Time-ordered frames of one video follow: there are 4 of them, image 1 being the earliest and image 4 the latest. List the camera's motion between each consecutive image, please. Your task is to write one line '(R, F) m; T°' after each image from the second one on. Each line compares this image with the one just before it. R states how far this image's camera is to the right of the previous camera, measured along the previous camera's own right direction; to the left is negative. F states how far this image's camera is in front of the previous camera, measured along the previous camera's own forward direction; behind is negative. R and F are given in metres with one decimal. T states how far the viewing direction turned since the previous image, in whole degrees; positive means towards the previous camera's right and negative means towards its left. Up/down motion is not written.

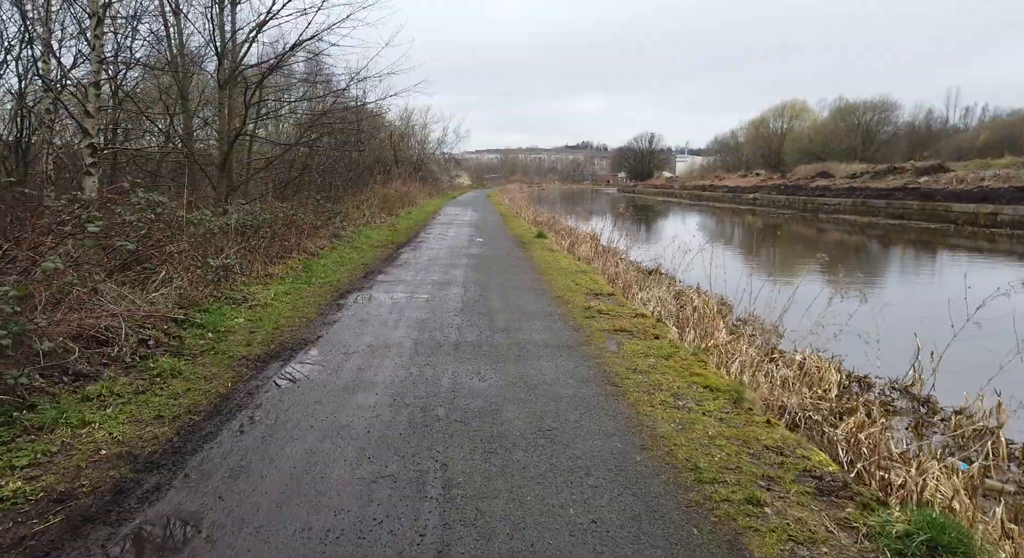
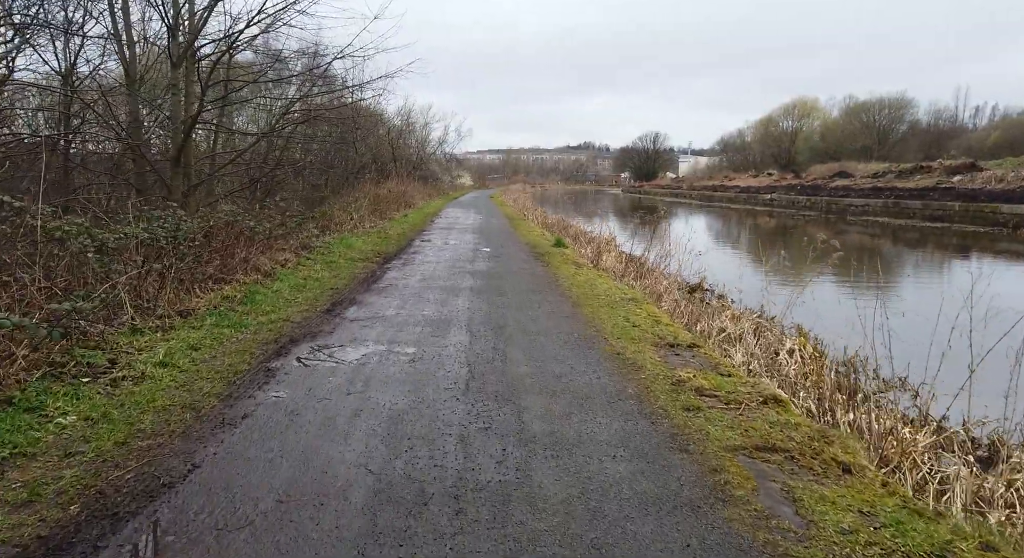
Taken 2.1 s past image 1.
(-0.2, +2.8) m; 0°
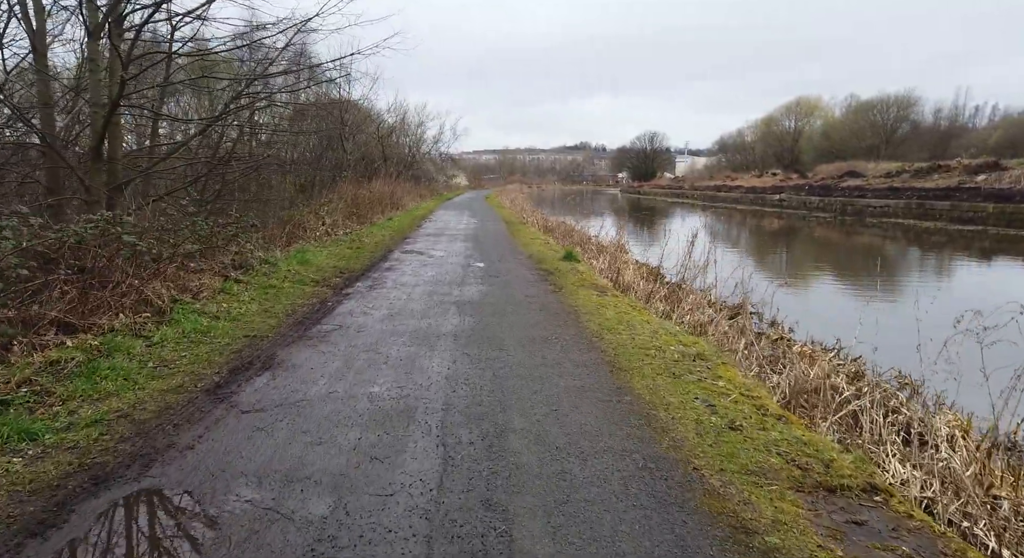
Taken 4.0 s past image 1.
(-0.1, +2.6) m; 0°
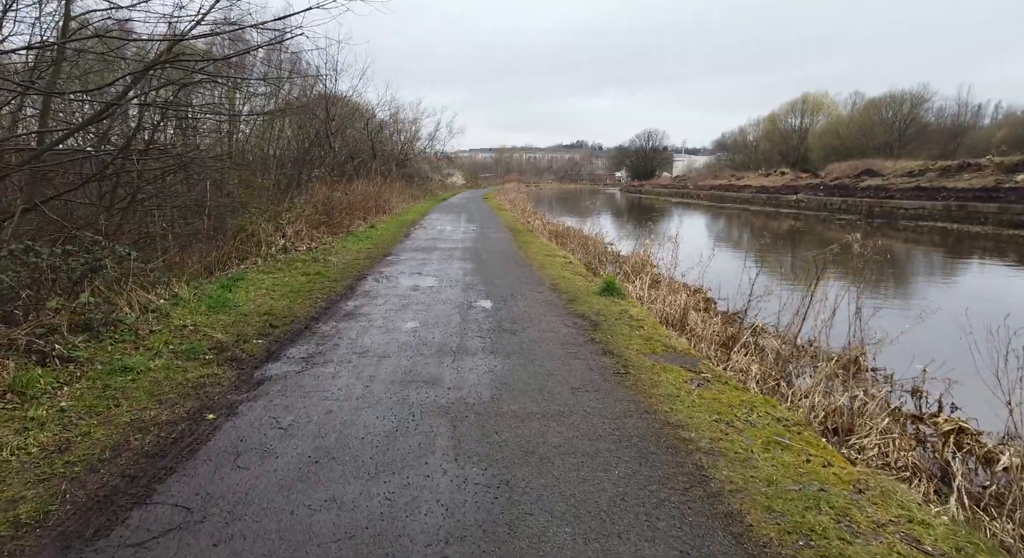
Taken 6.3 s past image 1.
(-0.3, +3.3) m; 0°
